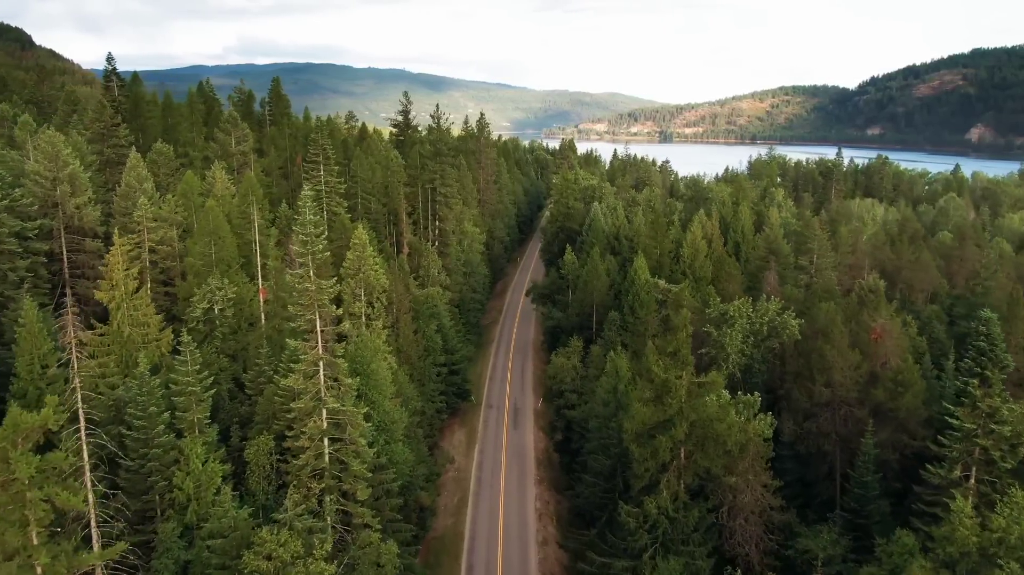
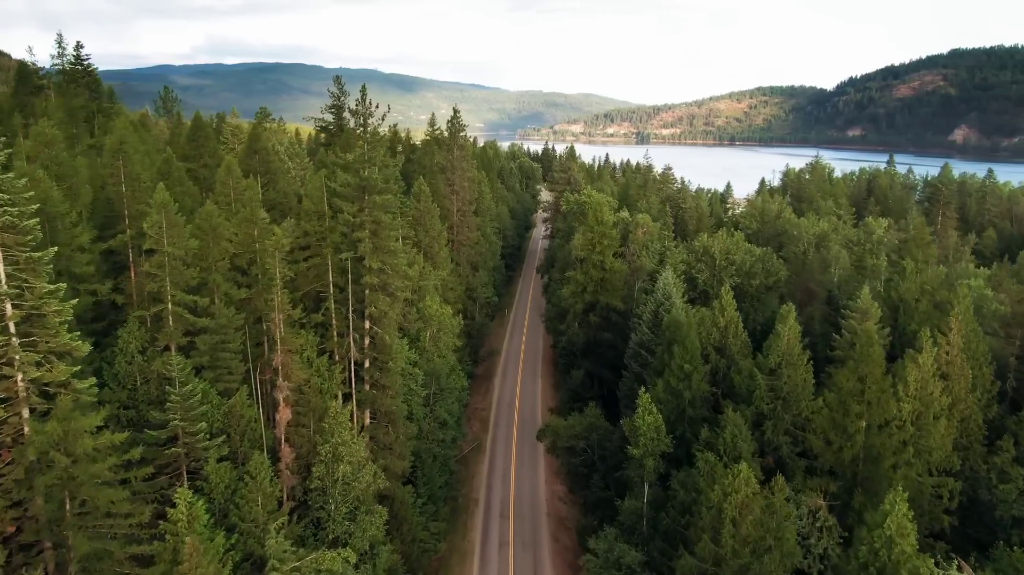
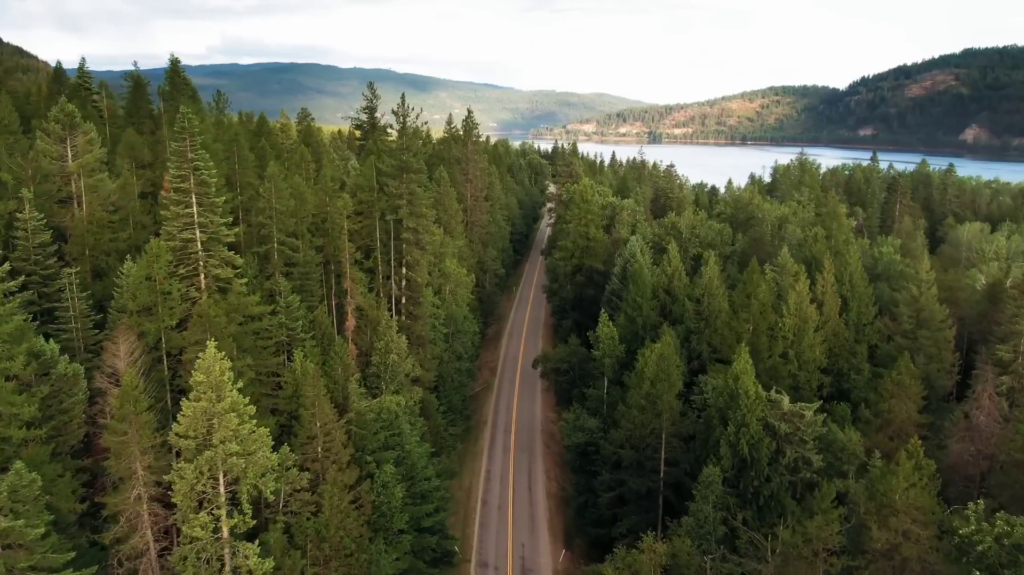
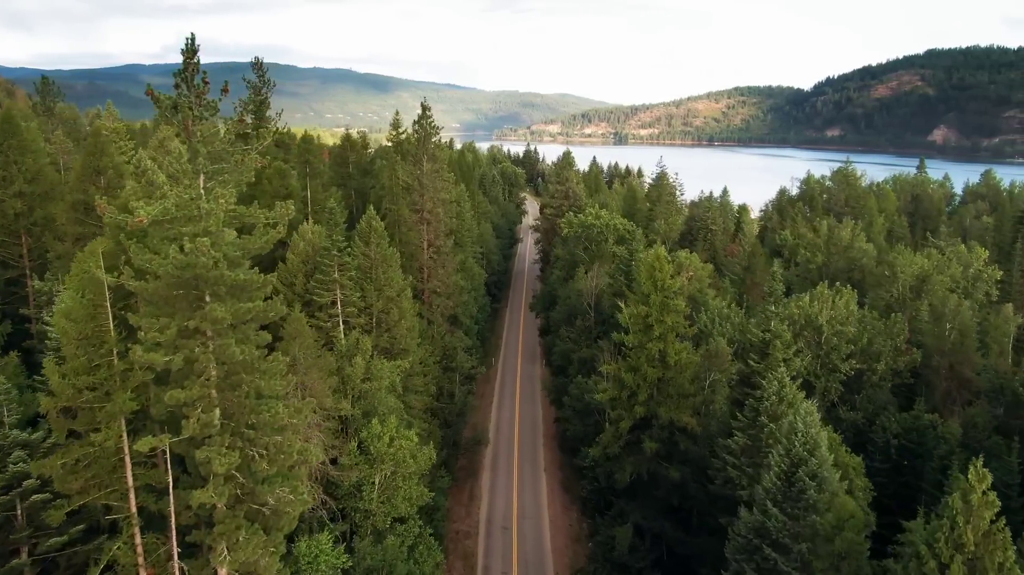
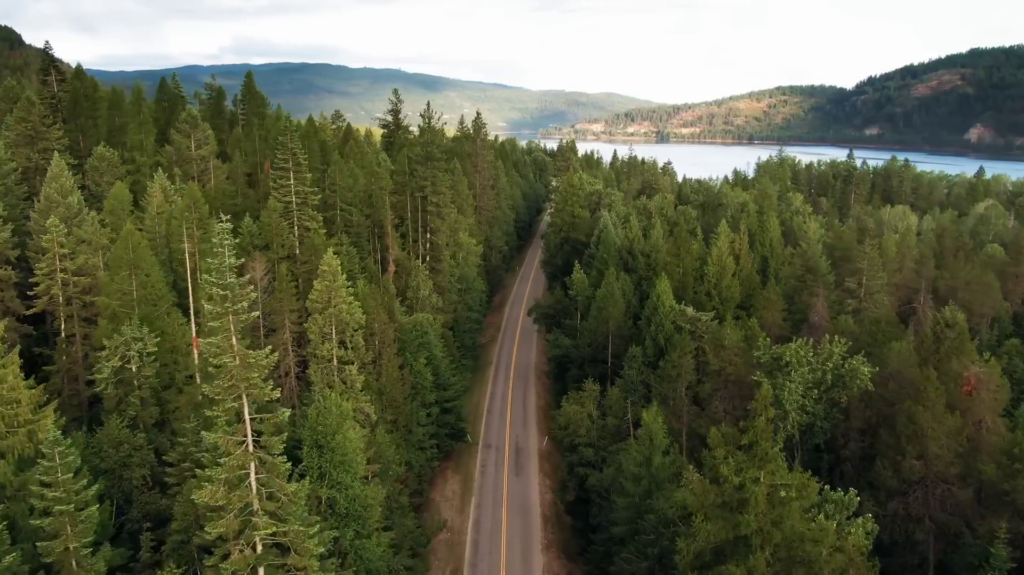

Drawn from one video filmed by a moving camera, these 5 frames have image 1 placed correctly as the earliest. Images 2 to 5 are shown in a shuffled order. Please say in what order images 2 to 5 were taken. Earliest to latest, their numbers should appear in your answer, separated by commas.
5, 3, 2, 4
